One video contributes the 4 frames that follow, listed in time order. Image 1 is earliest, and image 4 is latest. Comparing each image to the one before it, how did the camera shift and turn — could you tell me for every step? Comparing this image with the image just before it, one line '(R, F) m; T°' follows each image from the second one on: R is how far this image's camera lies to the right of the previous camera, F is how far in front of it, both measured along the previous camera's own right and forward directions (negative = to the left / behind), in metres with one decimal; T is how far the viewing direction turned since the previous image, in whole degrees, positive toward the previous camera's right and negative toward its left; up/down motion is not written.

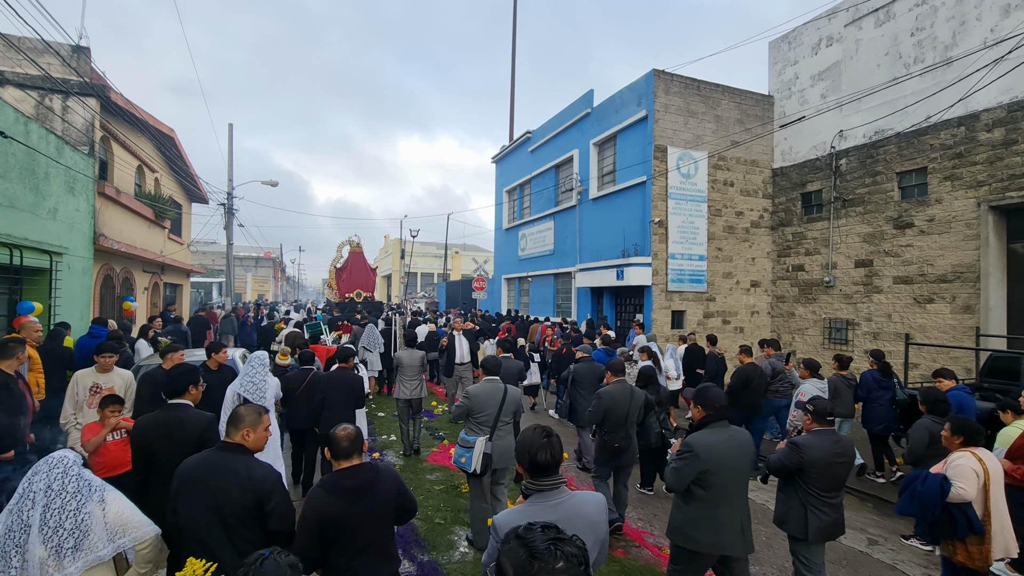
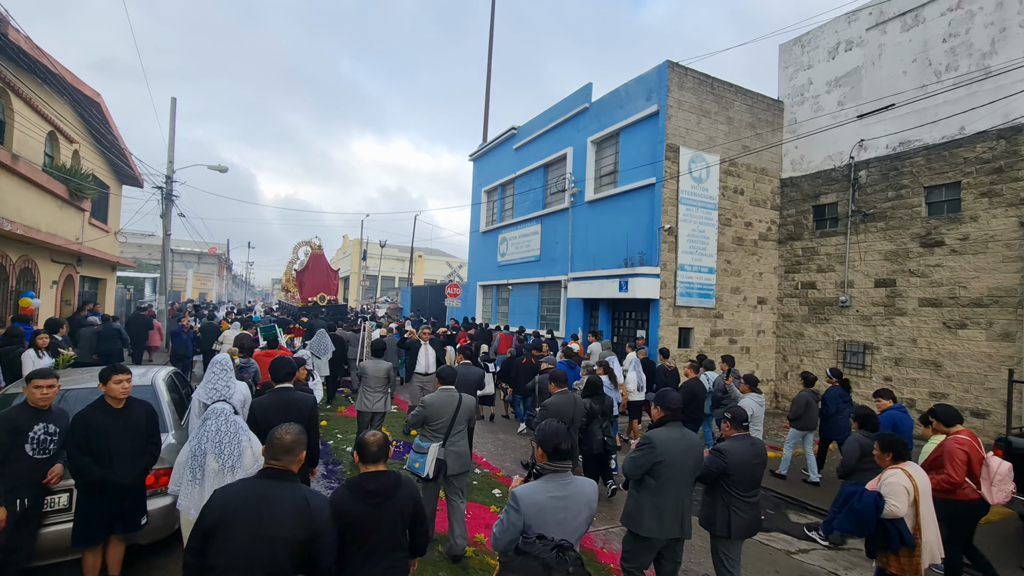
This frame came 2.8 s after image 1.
(-0.7, +1.5) m; +5°
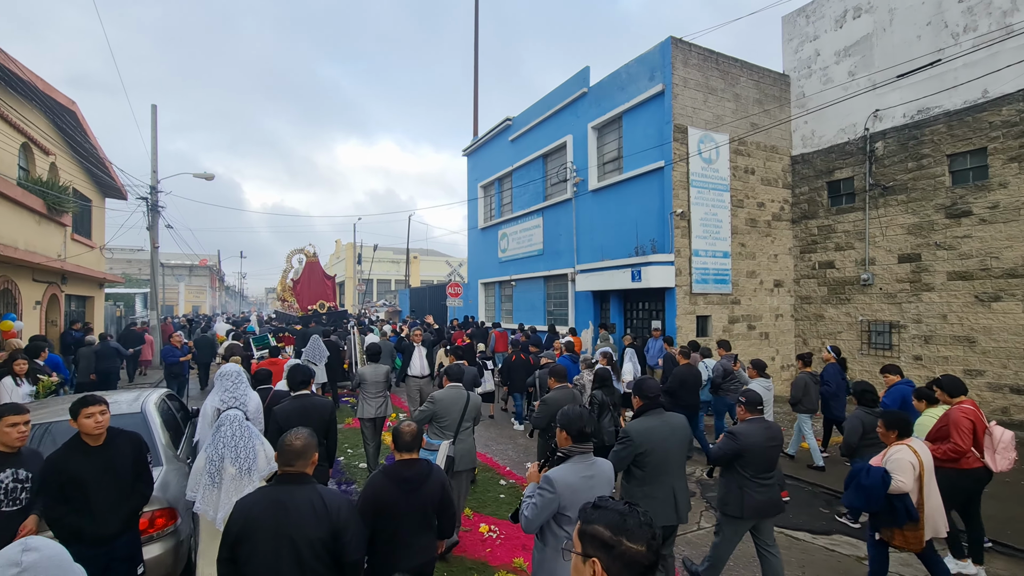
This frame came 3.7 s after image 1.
(-0.3, +0.5) m; 0°
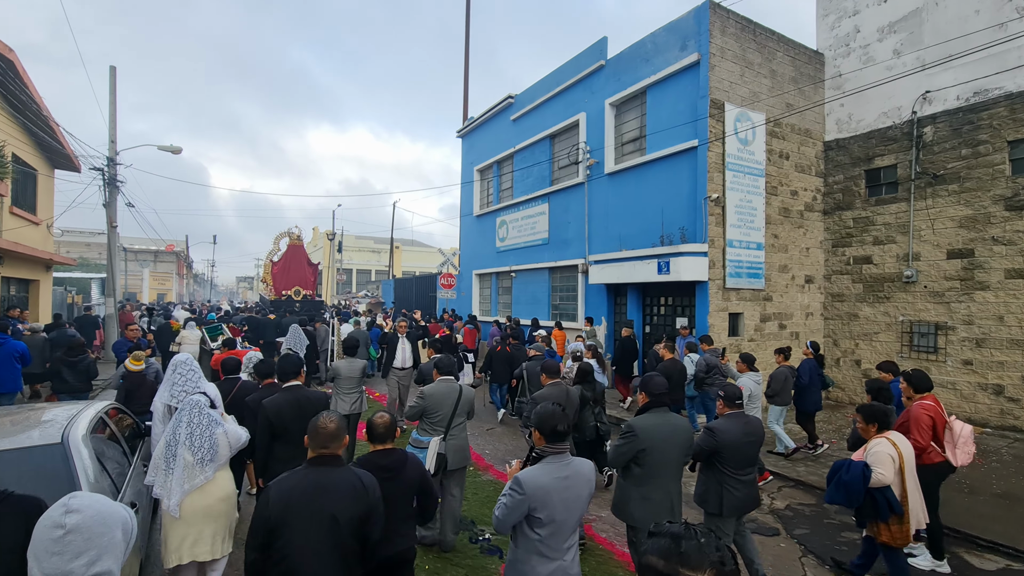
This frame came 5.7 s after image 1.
(-0.7, +1.2) m; +3°
